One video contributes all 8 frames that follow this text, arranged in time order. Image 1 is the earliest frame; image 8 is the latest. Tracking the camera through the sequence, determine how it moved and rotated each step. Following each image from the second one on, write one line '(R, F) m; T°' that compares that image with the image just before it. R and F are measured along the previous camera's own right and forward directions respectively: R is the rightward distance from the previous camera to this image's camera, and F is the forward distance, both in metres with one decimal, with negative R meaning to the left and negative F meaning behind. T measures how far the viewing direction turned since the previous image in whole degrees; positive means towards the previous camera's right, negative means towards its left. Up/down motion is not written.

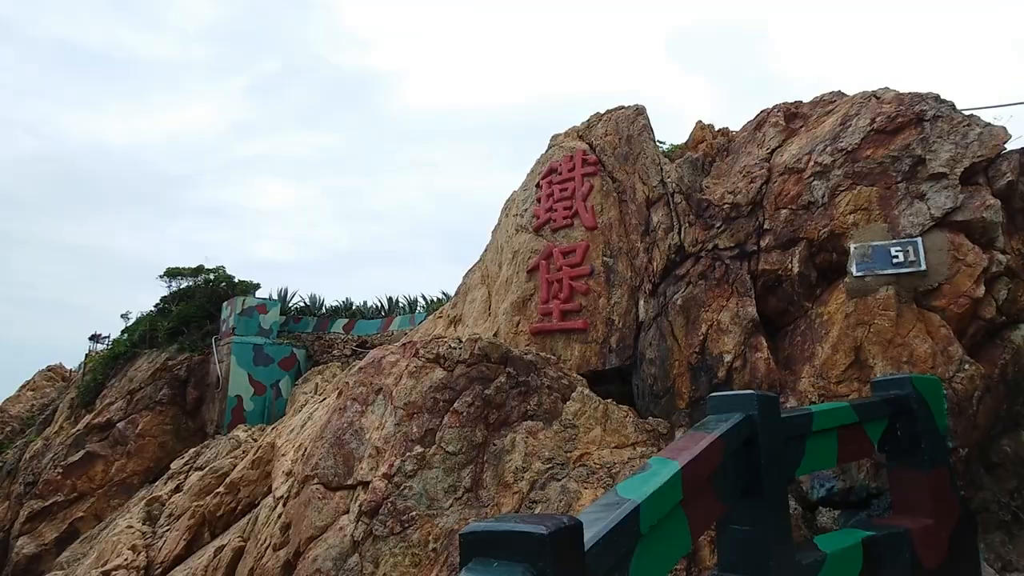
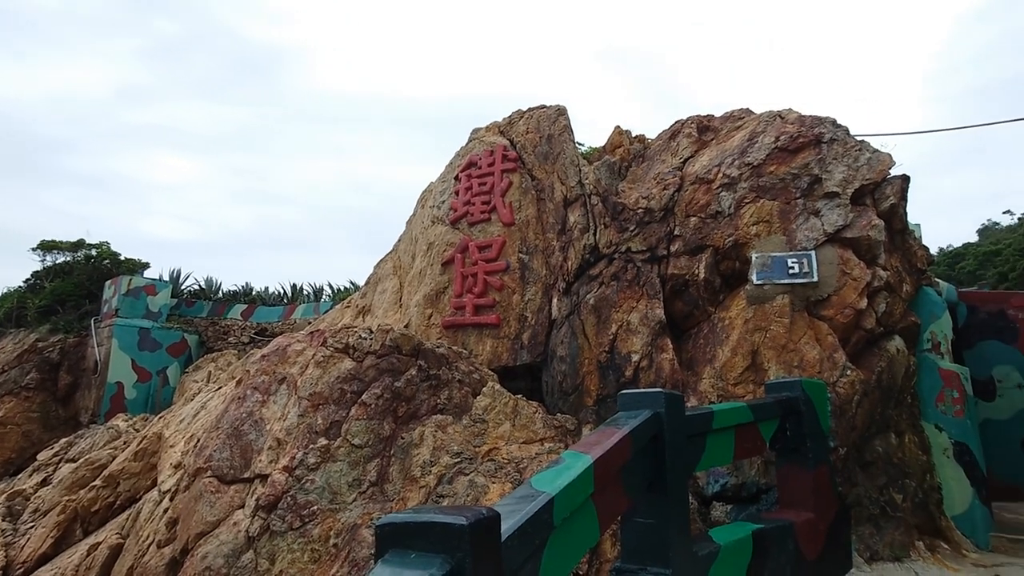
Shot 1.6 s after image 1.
(-0.1, 0.0) m; +8°
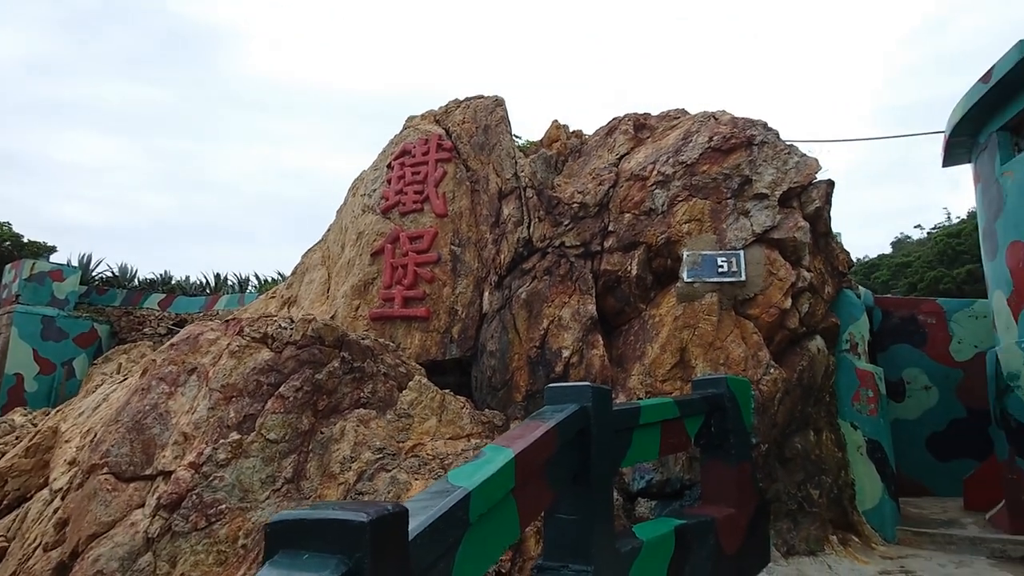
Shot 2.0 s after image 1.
(+0.1, +0.1) m; +5°
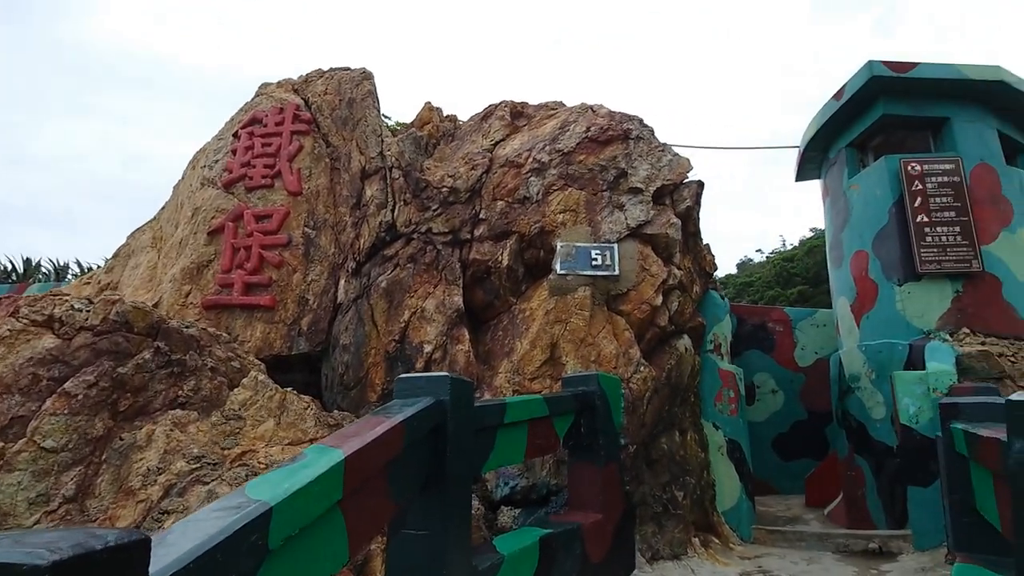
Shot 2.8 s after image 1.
(+0.1, +0.5) m; +11°
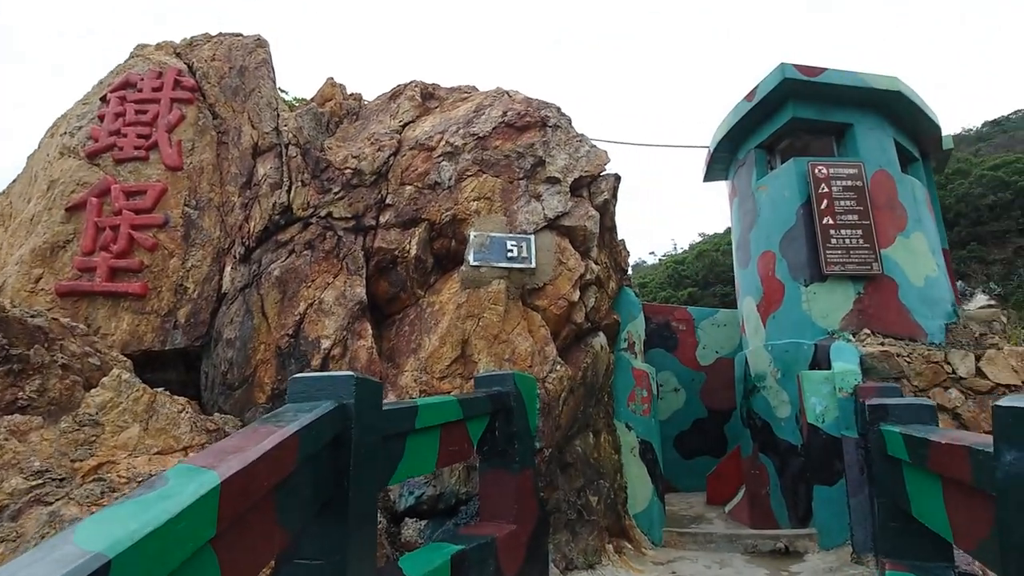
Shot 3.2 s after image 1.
(0.0, +0.3) m; +8°
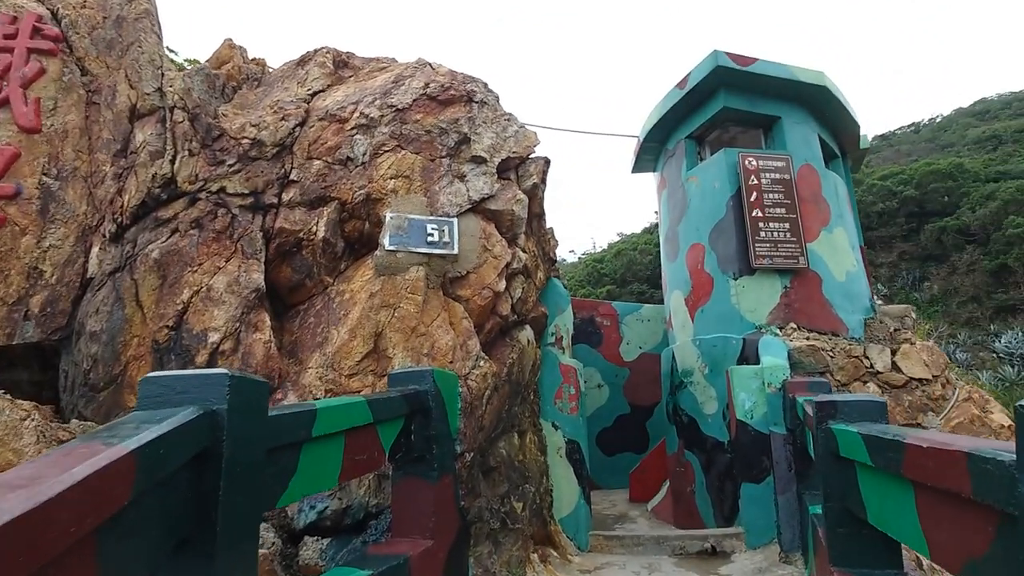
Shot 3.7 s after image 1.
(0.0, +0.4) m; +7°
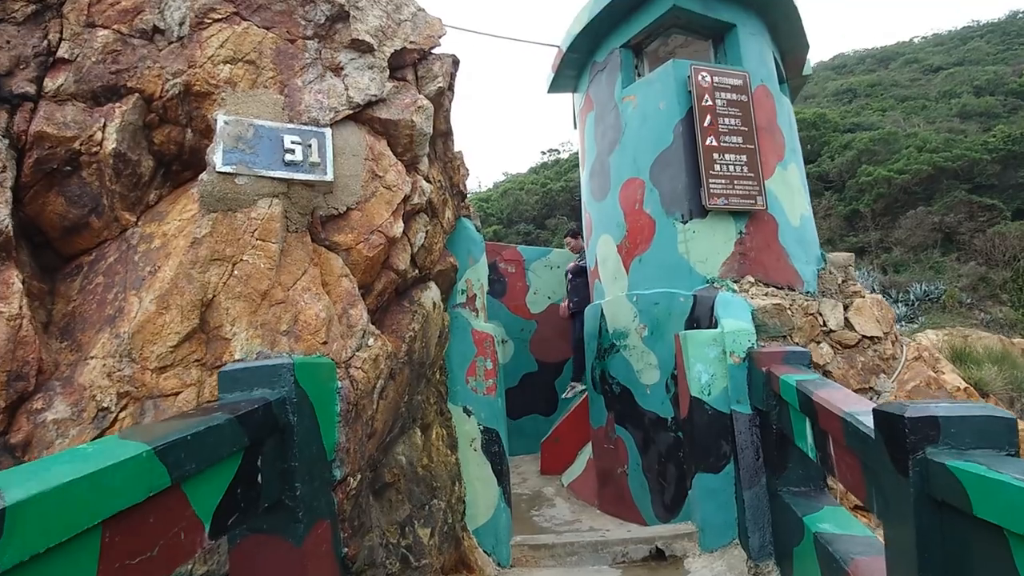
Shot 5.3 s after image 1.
(-0.1, +1.2) m; +10°
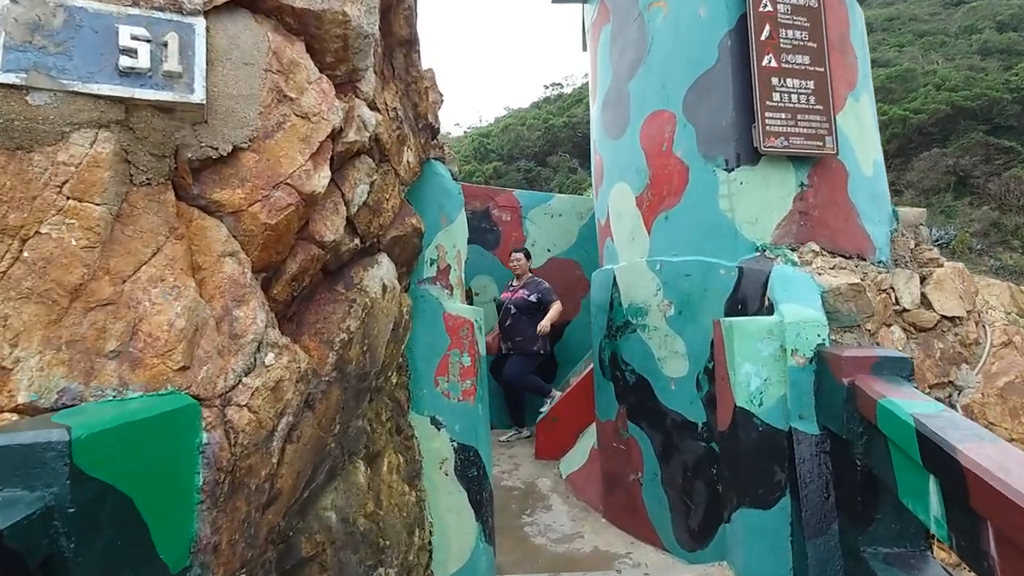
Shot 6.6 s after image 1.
(+0.1, +1.0) m; 0°
